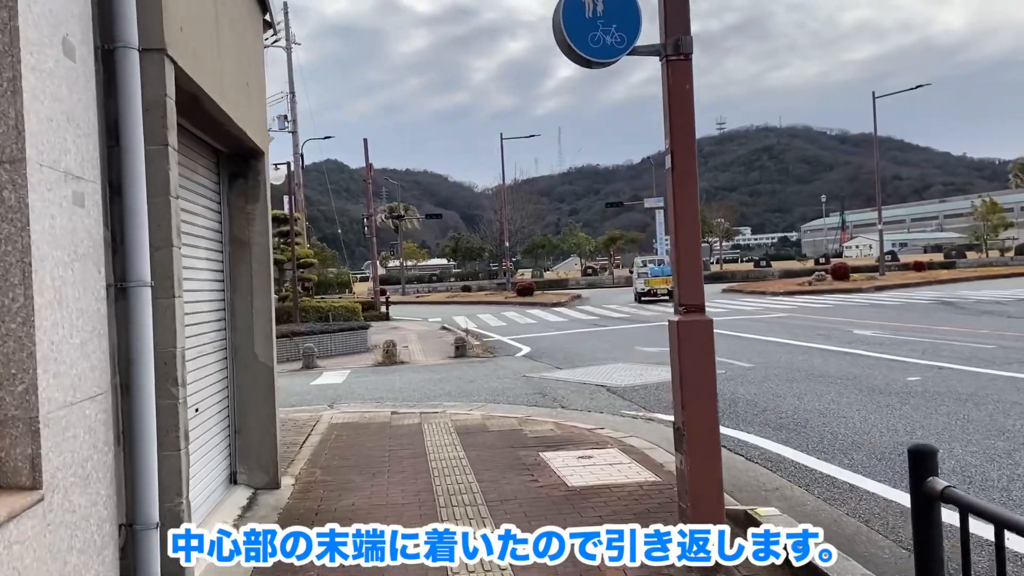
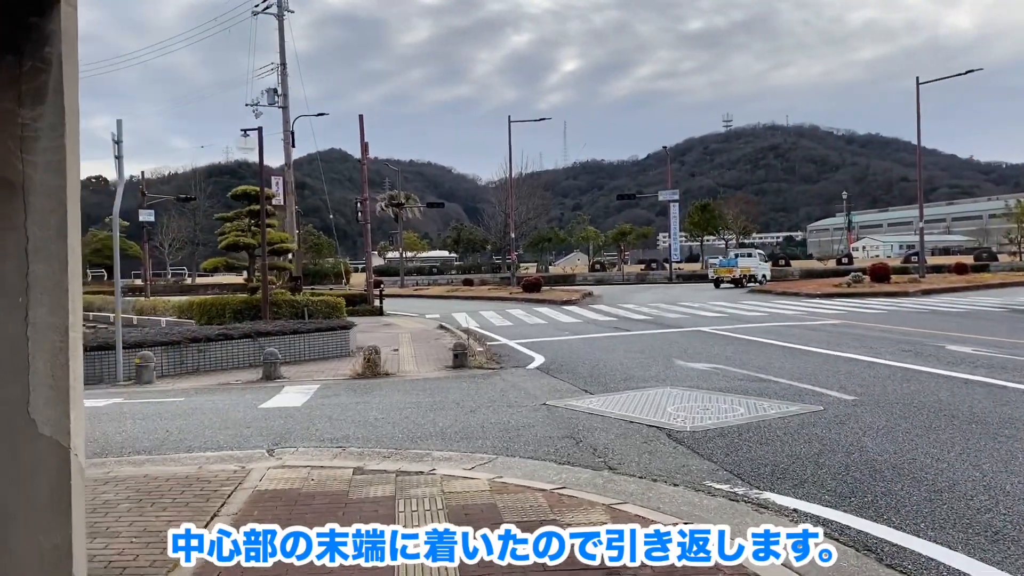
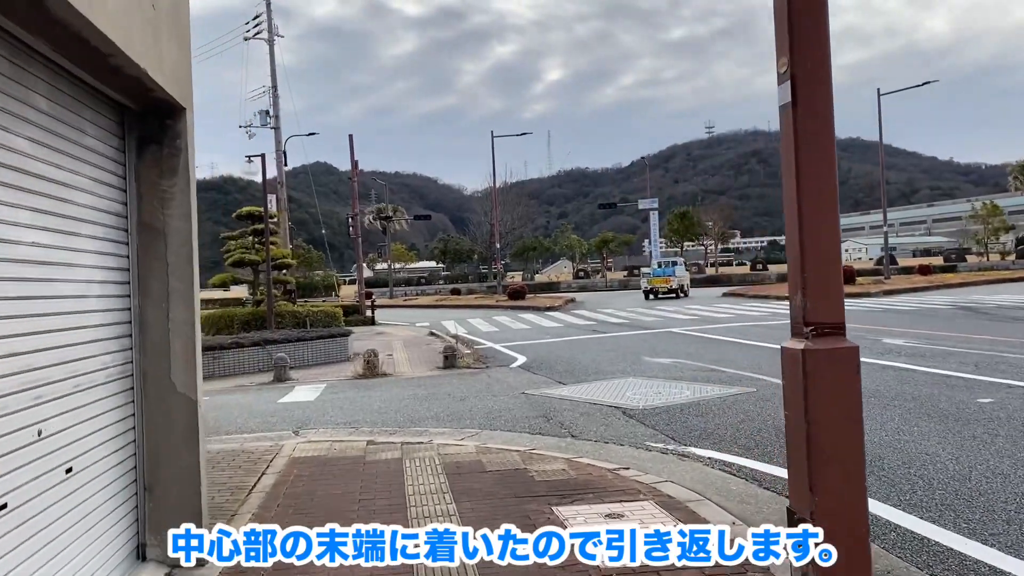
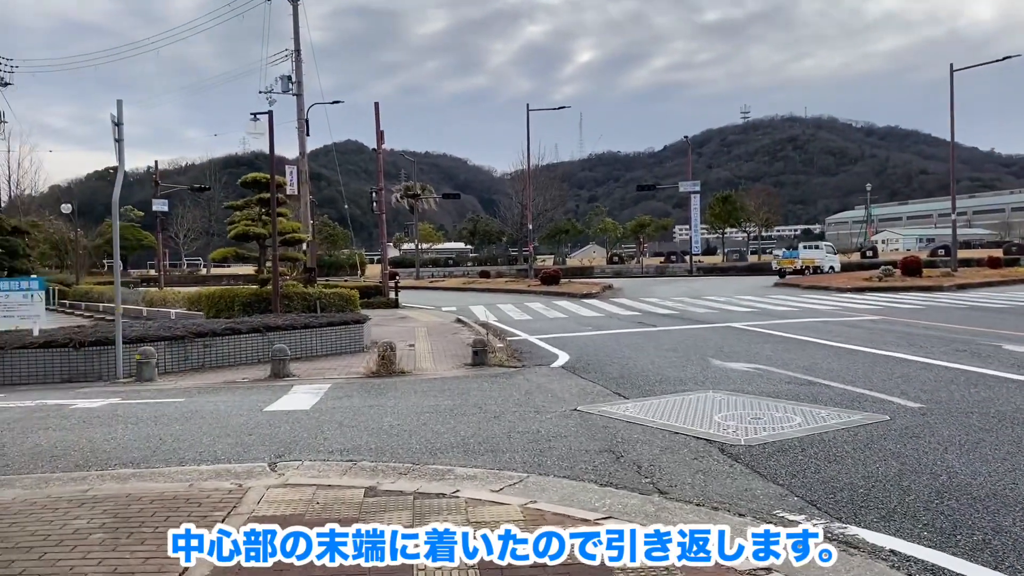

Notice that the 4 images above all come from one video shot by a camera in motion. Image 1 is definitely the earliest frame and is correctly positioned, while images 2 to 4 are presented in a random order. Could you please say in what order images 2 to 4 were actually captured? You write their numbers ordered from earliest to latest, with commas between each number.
3, 2, 4
